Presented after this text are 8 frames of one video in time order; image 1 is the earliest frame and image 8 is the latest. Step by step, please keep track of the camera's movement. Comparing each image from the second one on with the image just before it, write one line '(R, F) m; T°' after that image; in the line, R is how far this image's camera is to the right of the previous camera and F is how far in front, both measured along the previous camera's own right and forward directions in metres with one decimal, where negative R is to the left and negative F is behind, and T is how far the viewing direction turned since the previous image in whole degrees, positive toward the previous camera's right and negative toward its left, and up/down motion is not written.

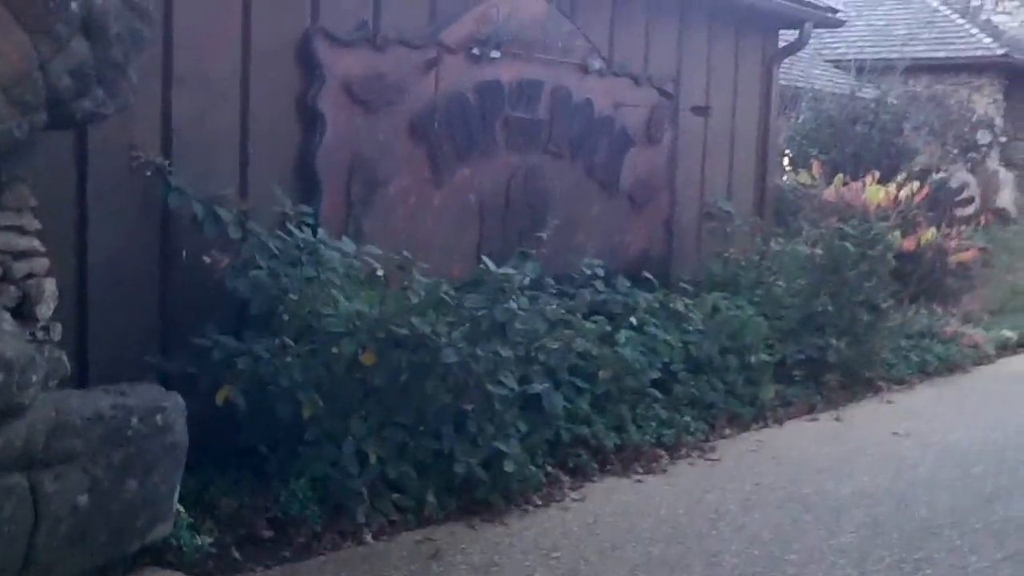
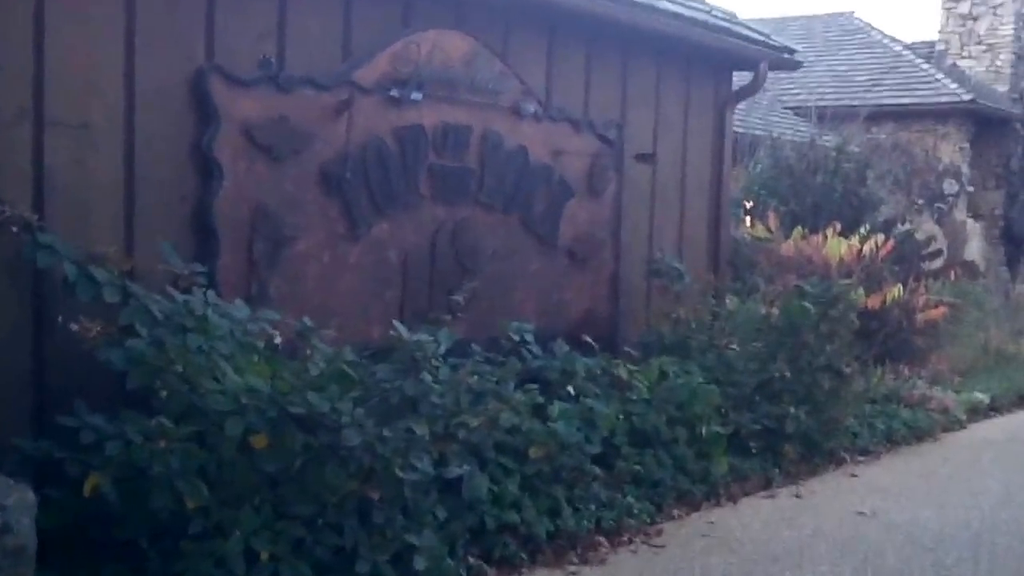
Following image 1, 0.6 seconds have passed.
(+0.1, +0.5) m; +1°
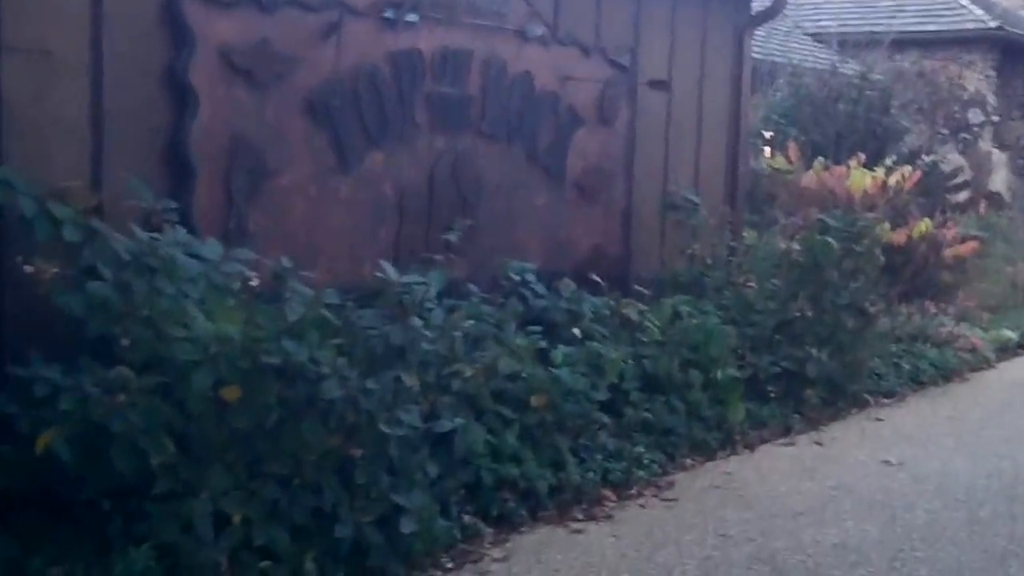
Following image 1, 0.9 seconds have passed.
(+0.1, +0.4) m; -1°
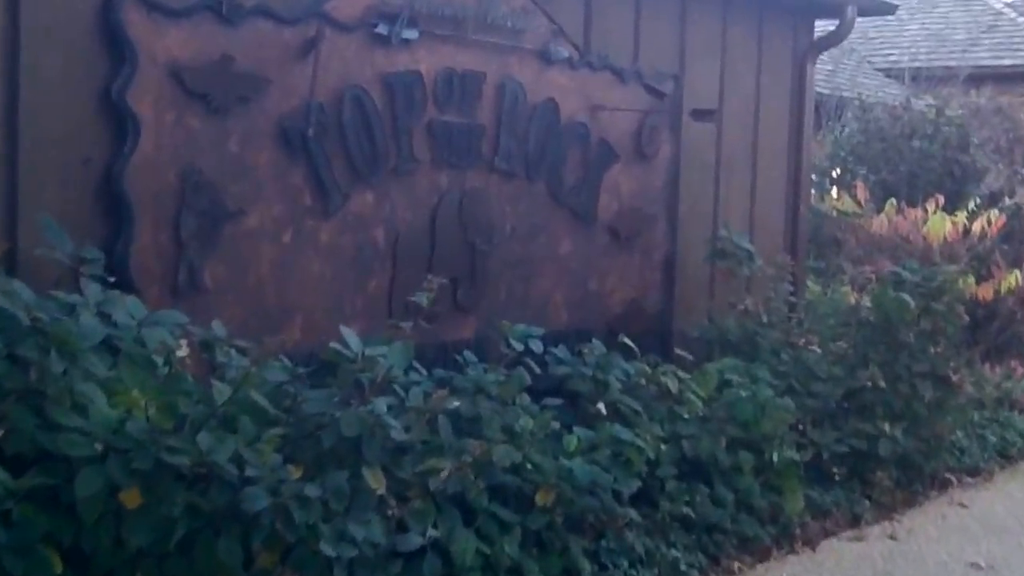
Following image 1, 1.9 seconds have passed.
(+0.1, +0.8) m; -2°
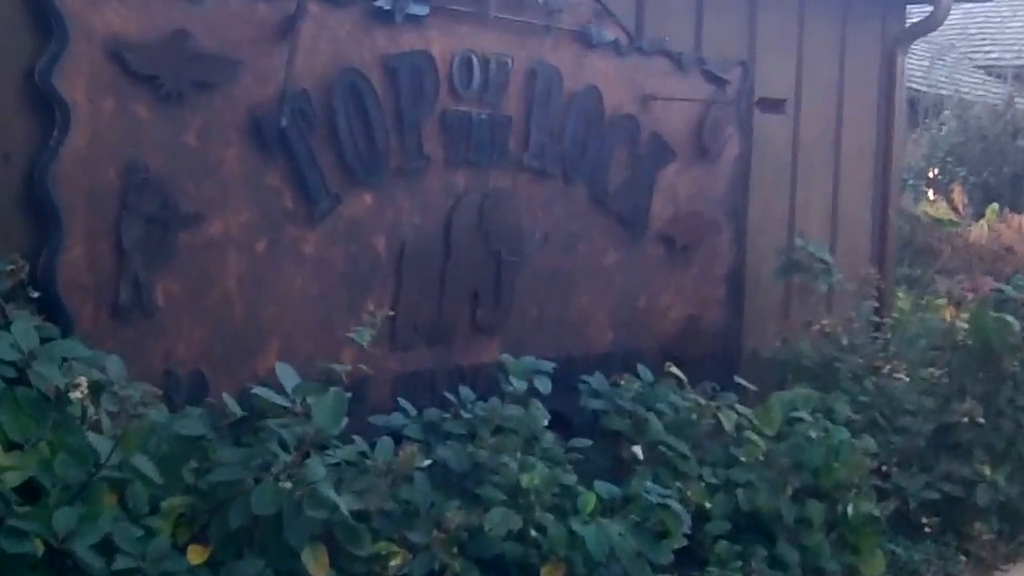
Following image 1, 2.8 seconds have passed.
(+0.2, +0.7) m; -4°
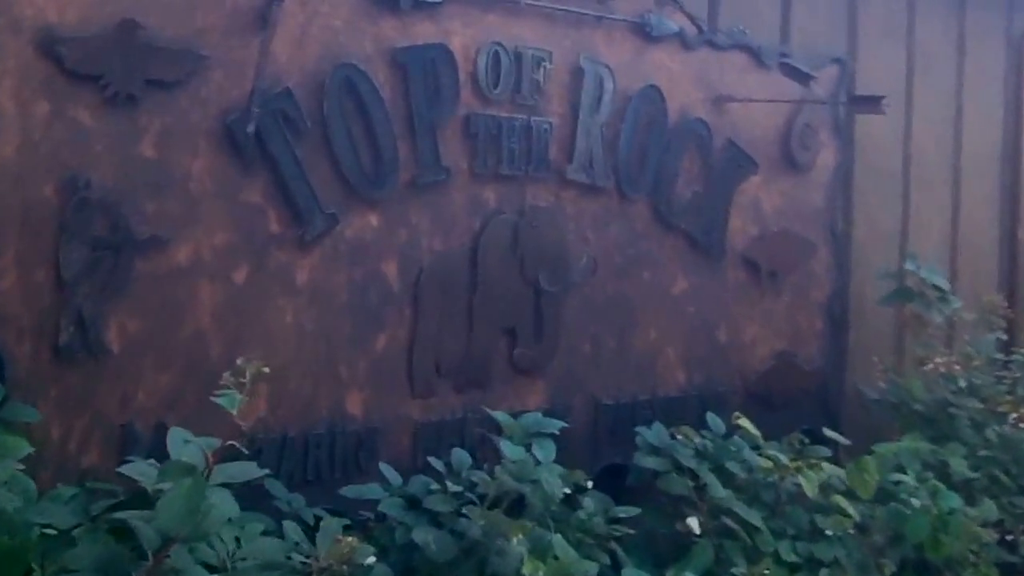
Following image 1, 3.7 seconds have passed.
(+0.2, +0.6) m; -5°
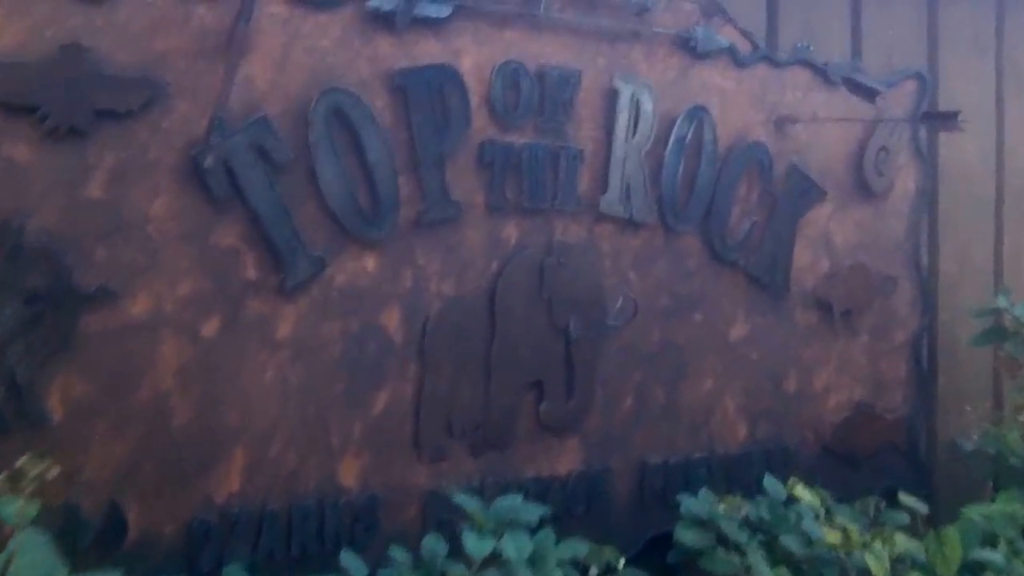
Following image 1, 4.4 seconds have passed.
(+0.2, +0.4) m; -4°
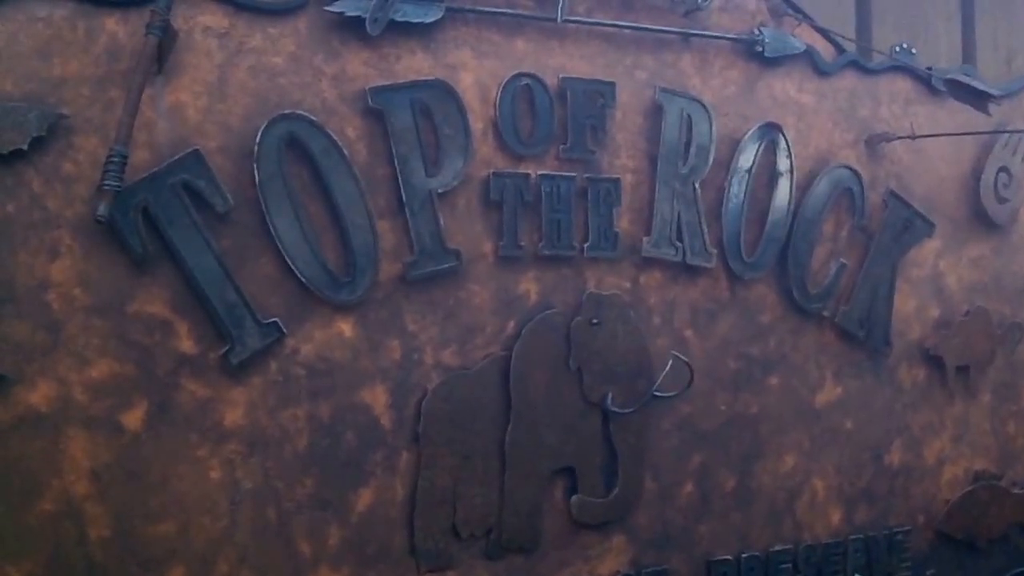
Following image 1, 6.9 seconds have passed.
(+0.2, +0.6) m; -5°
